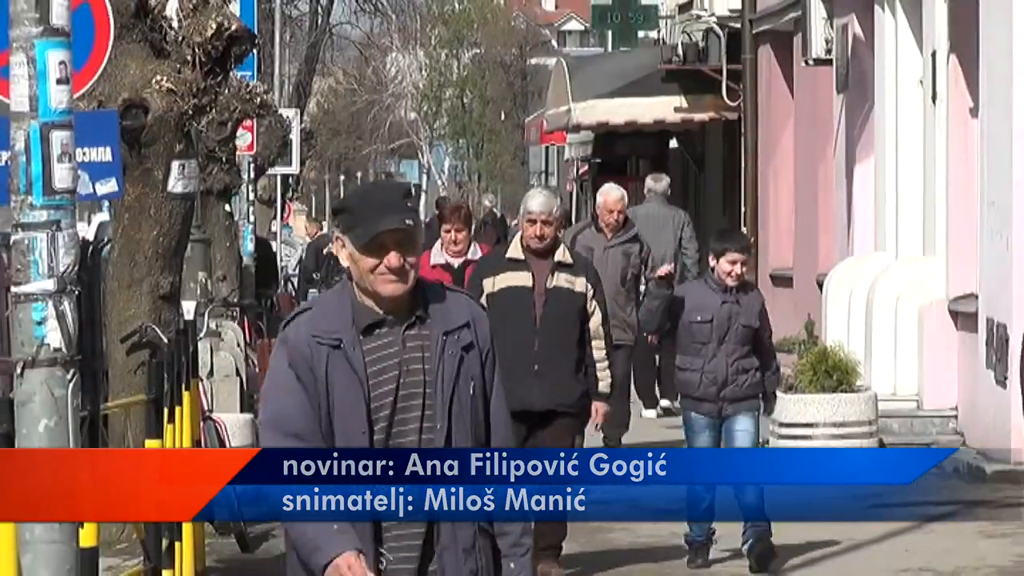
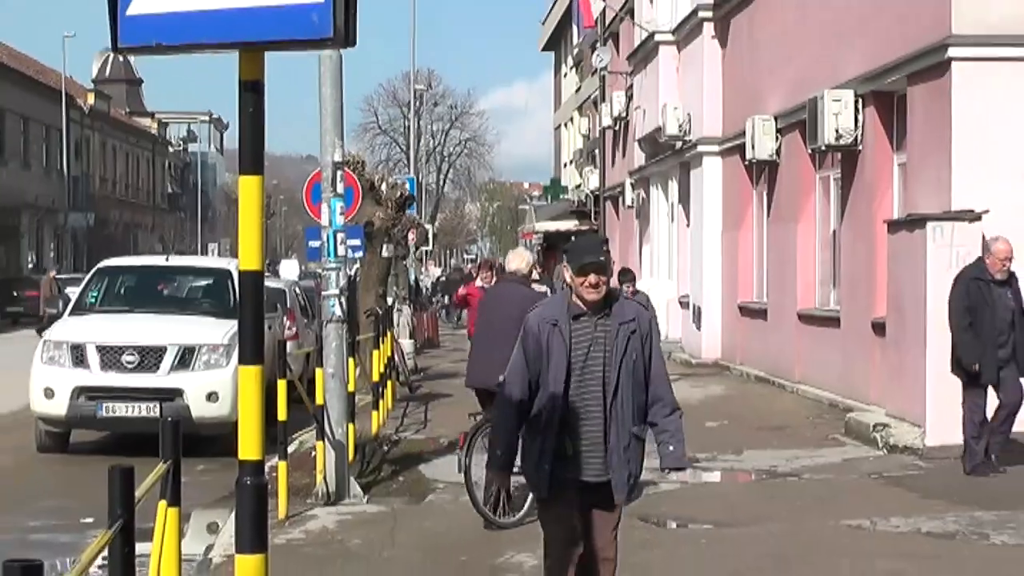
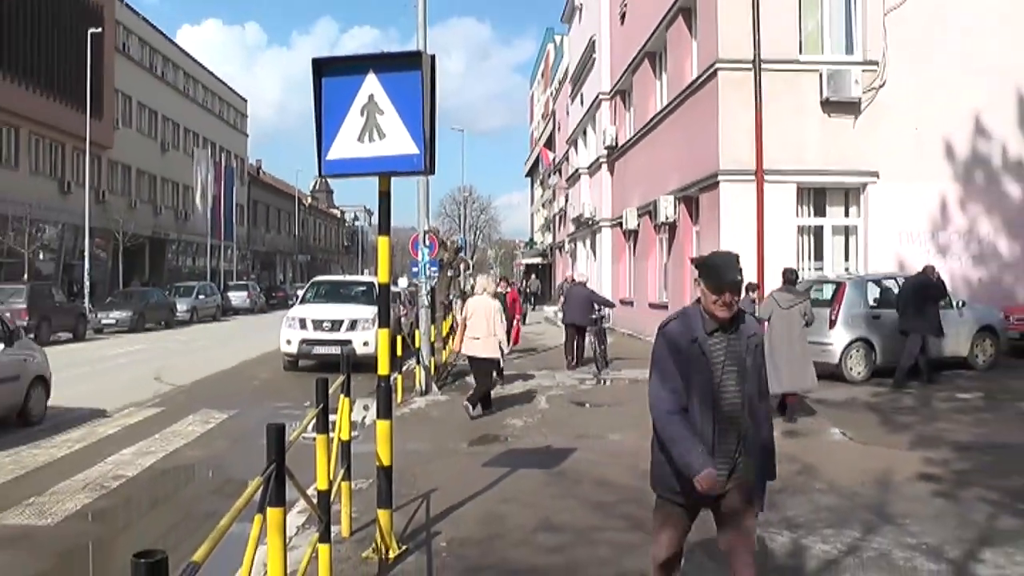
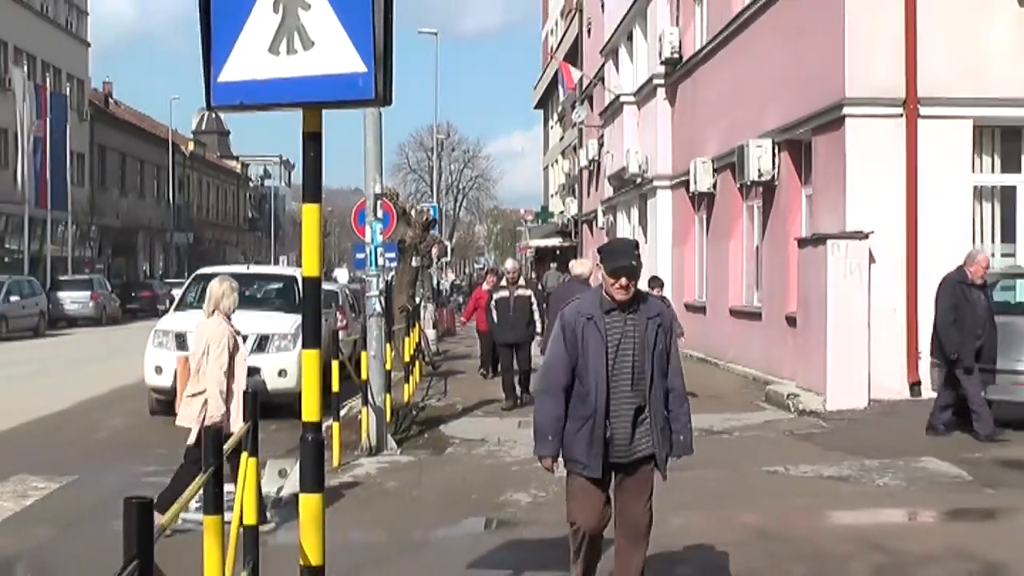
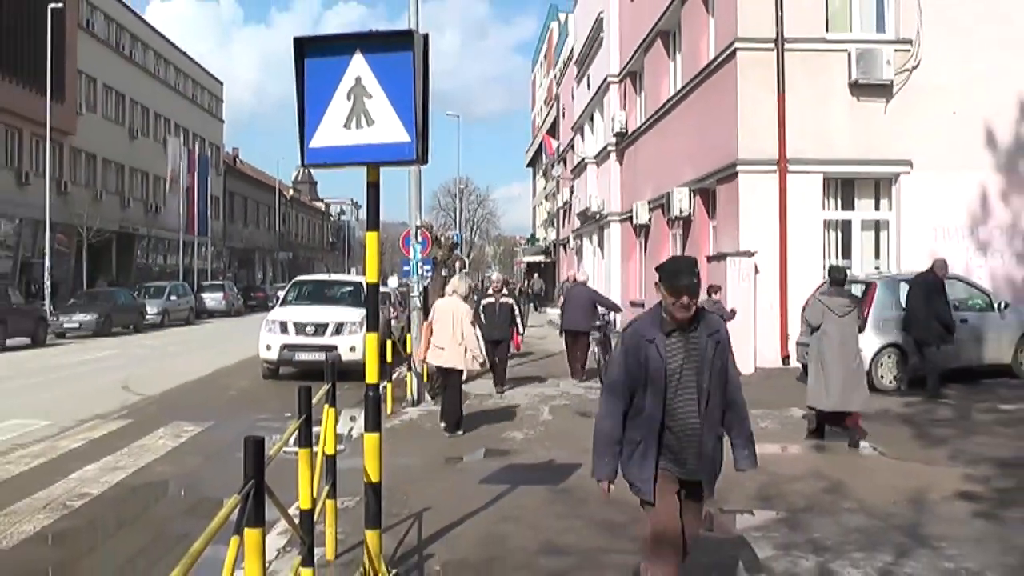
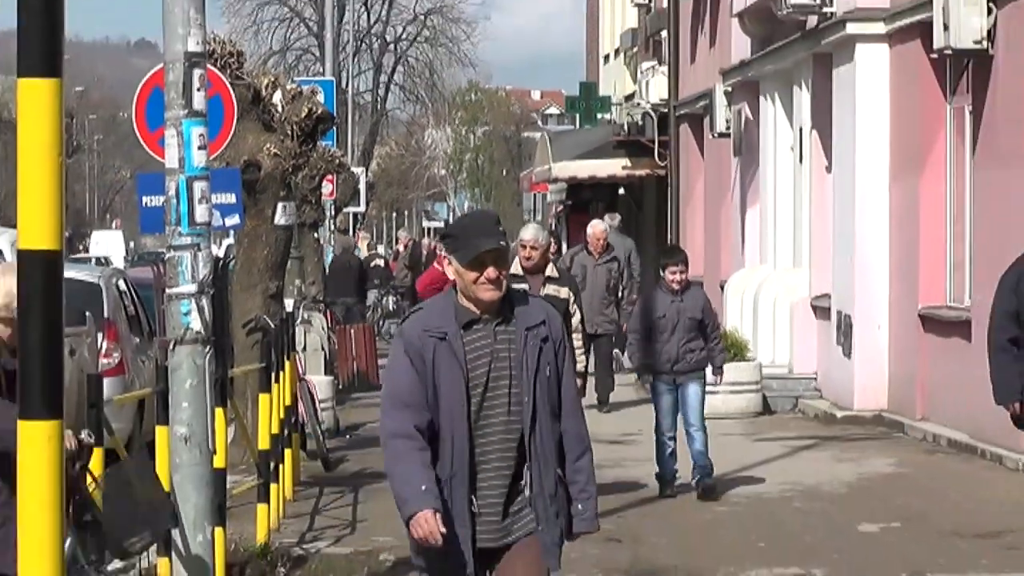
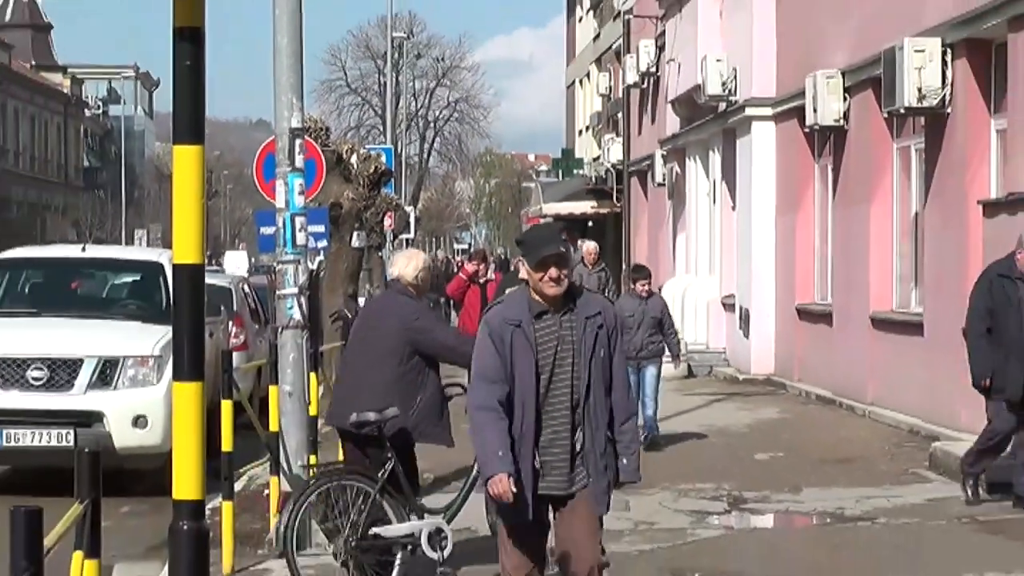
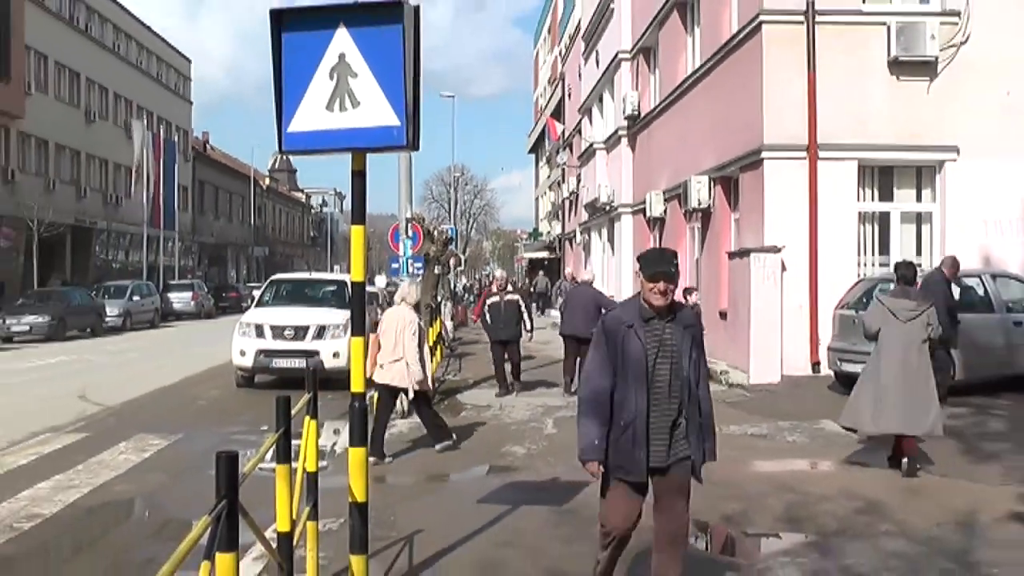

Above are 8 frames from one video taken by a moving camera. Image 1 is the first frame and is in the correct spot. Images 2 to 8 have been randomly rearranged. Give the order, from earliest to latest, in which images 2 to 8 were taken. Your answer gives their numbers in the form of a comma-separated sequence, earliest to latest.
6, 7, 2, 4, 8, 5, 3
